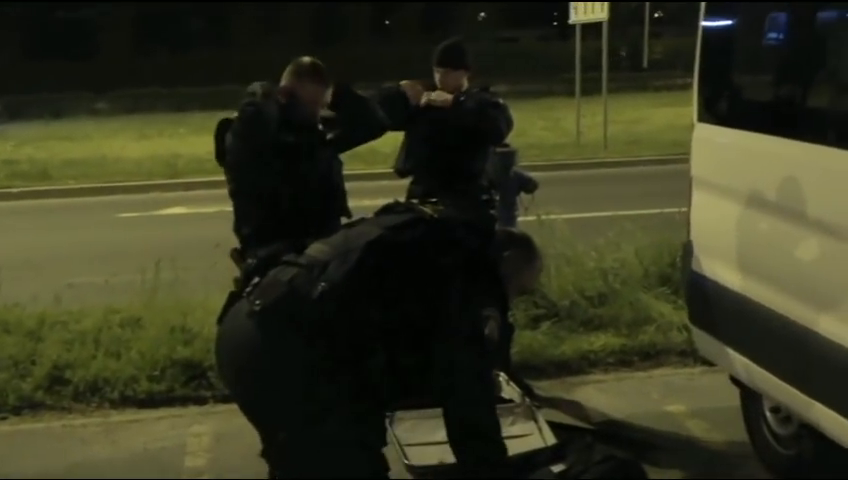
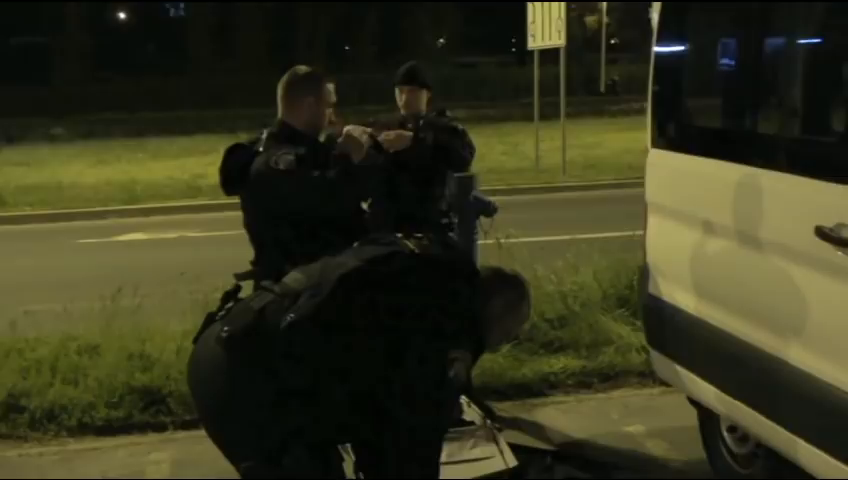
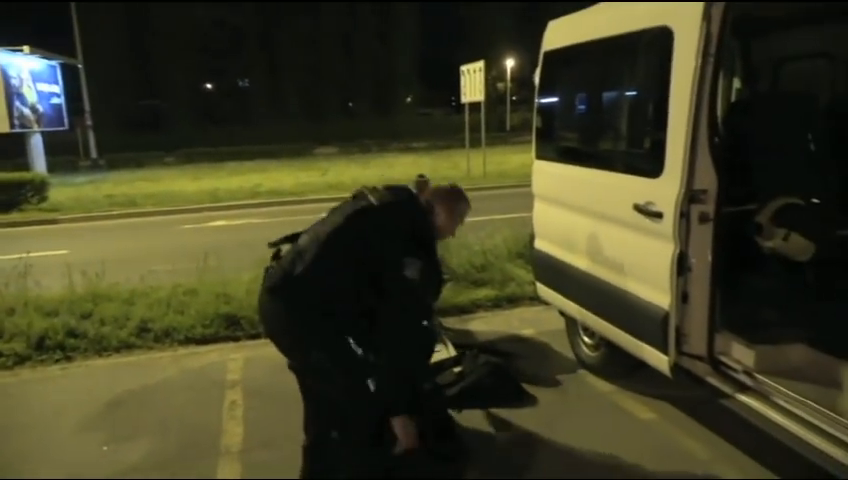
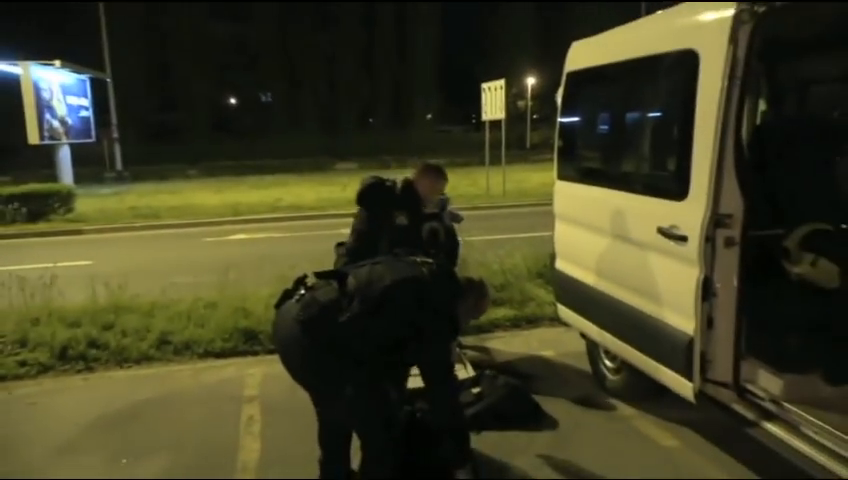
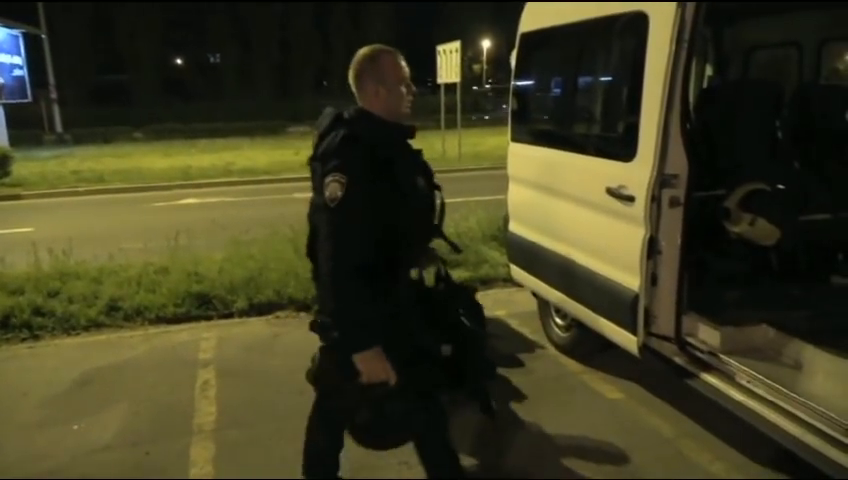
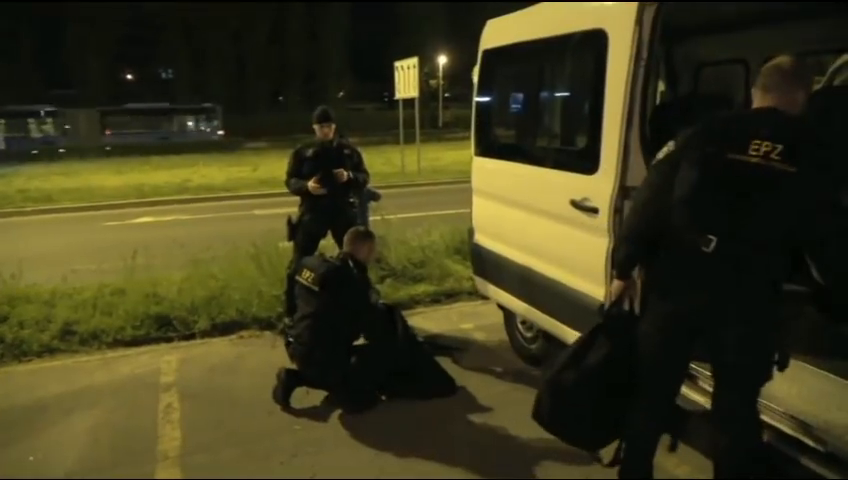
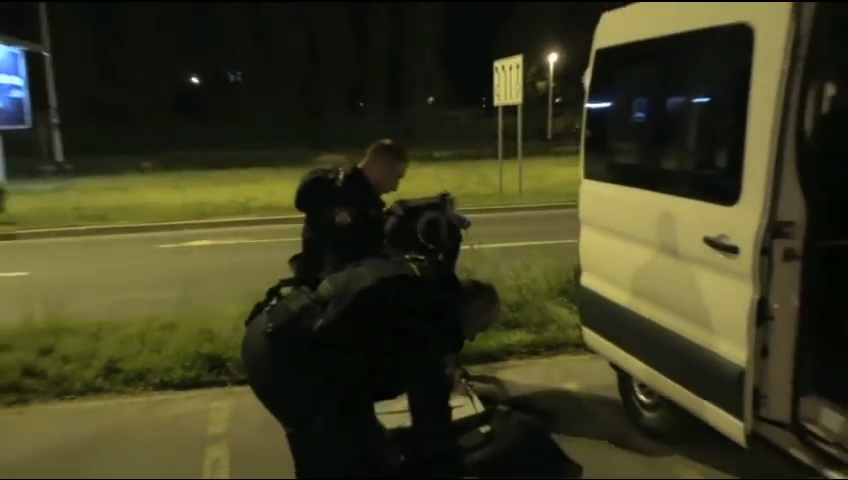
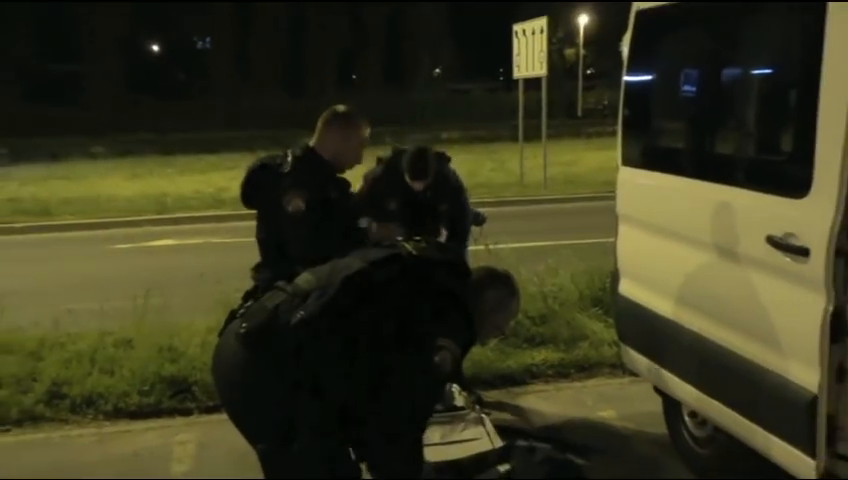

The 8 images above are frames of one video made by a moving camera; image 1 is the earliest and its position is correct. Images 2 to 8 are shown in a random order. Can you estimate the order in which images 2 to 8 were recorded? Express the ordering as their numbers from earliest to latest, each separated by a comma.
2, 8, 7, 4, 3, 5, 6
